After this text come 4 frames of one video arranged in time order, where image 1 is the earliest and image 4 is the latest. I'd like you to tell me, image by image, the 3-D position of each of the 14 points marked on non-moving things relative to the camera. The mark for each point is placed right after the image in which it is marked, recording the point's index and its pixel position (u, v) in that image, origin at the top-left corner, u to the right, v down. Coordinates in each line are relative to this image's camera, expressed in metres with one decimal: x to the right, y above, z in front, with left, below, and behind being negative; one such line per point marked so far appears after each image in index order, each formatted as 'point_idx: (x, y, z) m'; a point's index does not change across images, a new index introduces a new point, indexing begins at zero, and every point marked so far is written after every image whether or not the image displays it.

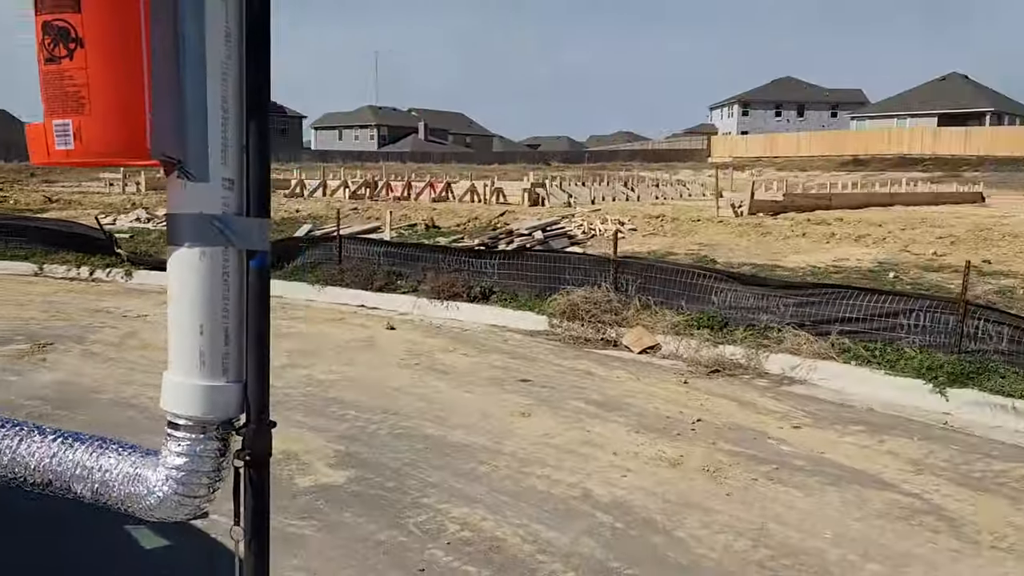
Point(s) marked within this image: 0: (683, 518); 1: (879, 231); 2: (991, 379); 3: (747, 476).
0: (+0.9, -1.3, +4.6) m
1: (+7.3, +1.1, +16.6) m
2: (+4.1, -0.8, +7.1) m
3: (+1.5, -1.2, +5.3) m
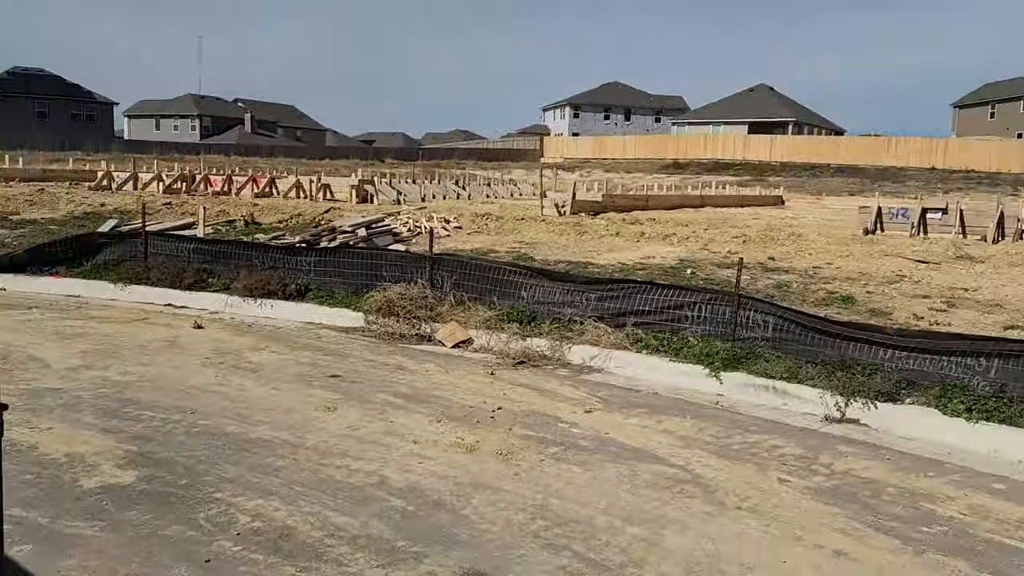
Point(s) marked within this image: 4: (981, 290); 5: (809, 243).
0: (-0.2, -1.2, +4.9) m
1: (+3.7, +1.2, +17.9) m
2: (+2.4, -0.7, +8.0) m
3: (+0.2, -1.1, +5.7) m
4: (+6.7, 0.0, +12.0) m
5: (+5.8, +0.9, +16.2) m
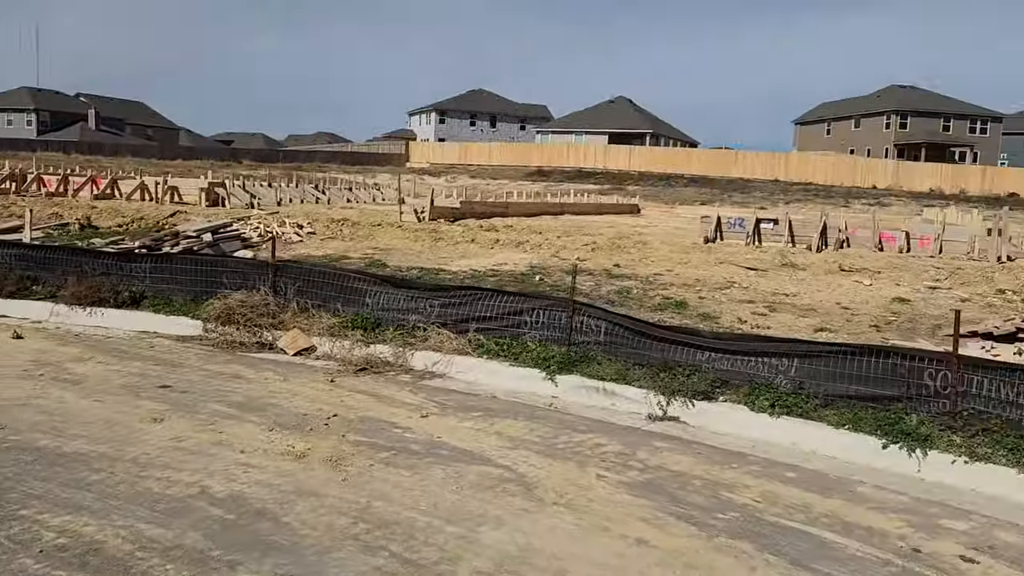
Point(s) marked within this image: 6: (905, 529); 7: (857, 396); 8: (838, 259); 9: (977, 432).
0: (-1.3, -1.3, +4.9) m
1: (+0.5, +1.1, +18.5) m
2: (+0.8, -0.8, +8.4) m
3: (-1.0, -1.2, +5.8) m
4: (+4.5, -0.1, +13.0) m
5: (+2.9, +0.8, +17.1) m
6: (+2.5, -1.6, +5.4) m
7: (+3.0, -0.9, +7.3) m
8: (+6.5, +0.6, +16.7) m
9: (+3.7, -1.1, +6.6) m
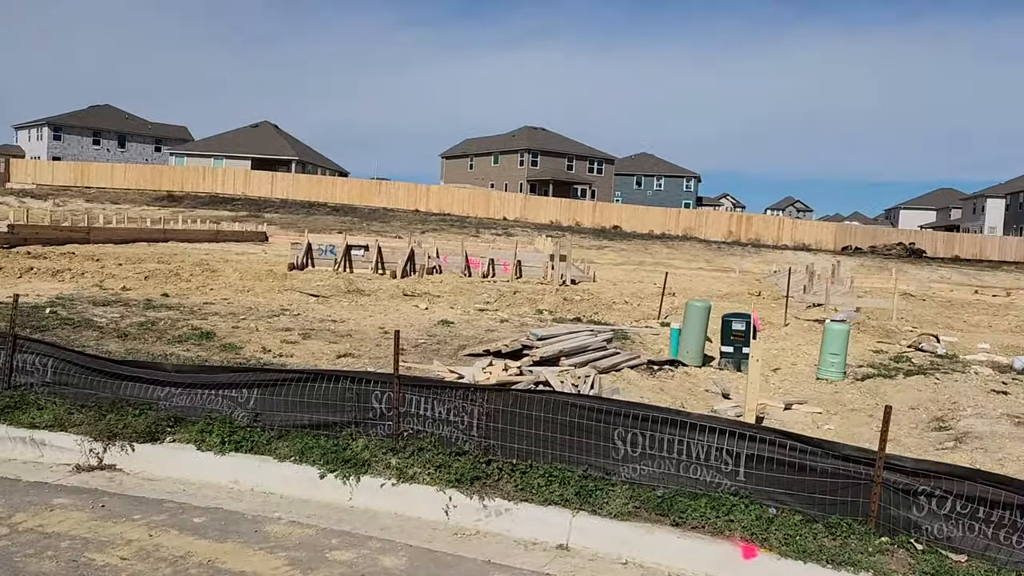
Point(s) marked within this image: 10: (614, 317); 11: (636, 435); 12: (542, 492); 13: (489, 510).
0: (-4.8, -1.5, +3.1) m
1: (-8.3, +0.4, +16.4) m
2: (-4.2, -1.1, +7.1) m
3: (-4.8, -1.4, +4.0) m
4: (-2.6, -0.5, +12.8) m
5: (-5.6, +0.2, +16.0) m
6: (-1.4, -1.7, +5.0) m
7: (-1.7, -1.1, +7.0) m
8: (-2.1, +0.1, +17.1) m
9: (-0.8, -1.3, +6.6) m
10: (+1.8, -0.5, +14.7) m
11: (+0.9, -1.1, +6.2) m
12: (+0.2, -1.5, +6.2) m
13: (-0.2, -1.6, +6.0) m
